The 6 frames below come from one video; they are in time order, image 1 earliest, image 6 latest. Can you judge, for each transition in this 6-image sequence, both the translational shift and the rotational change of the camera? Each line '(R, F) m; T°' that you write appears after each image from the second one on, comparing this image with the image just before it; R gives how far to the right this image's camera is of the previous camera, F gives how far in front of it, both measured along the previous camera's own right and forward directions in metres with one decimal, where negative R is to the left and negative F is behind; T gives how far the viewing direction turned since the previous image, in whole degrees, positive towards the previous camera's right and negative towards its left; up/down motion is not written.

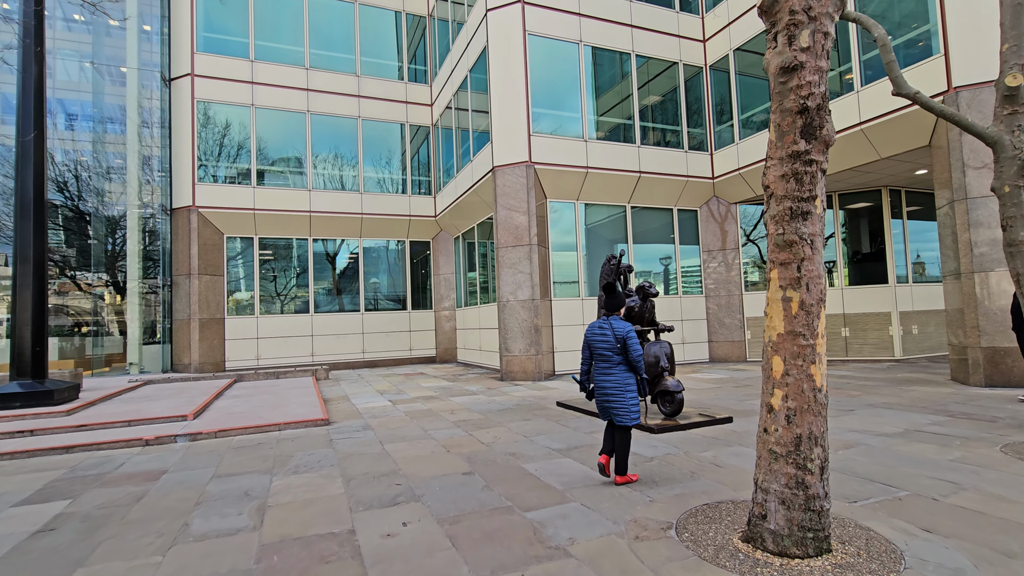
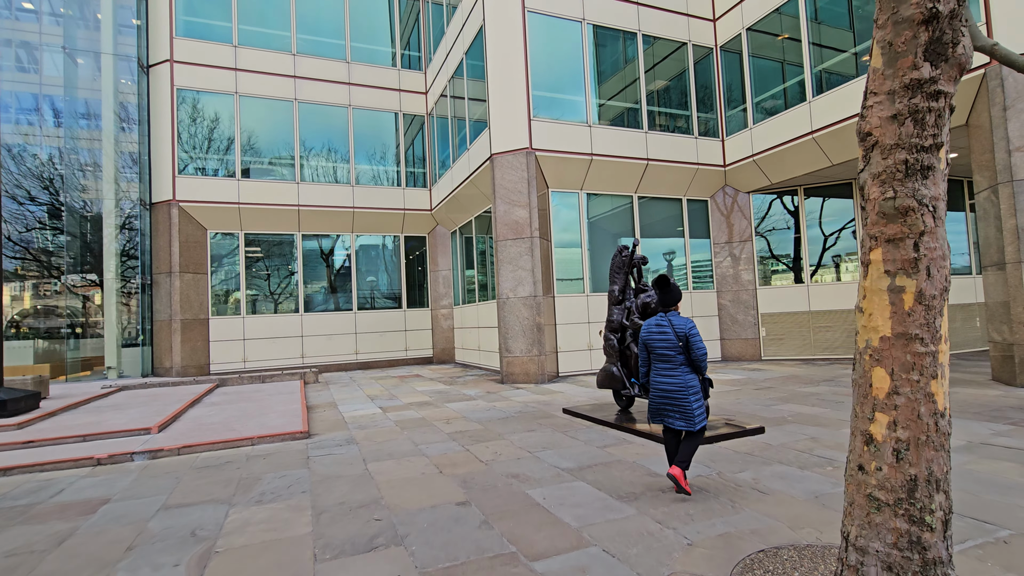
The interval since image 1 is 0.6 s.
(0.0, +0.8) m; 0°
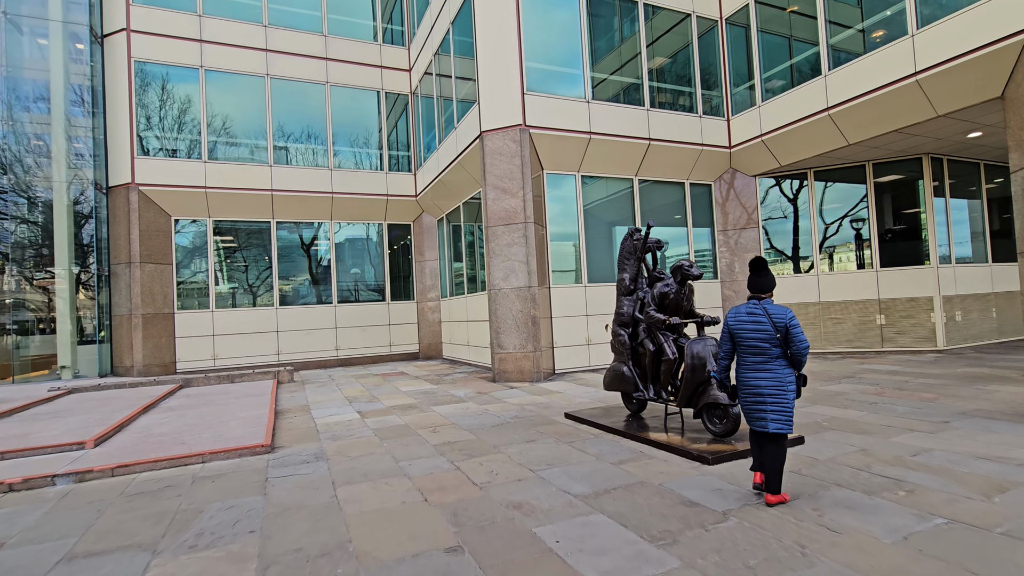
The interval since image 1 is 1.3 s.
(-0.1, +0.9) m; +1°
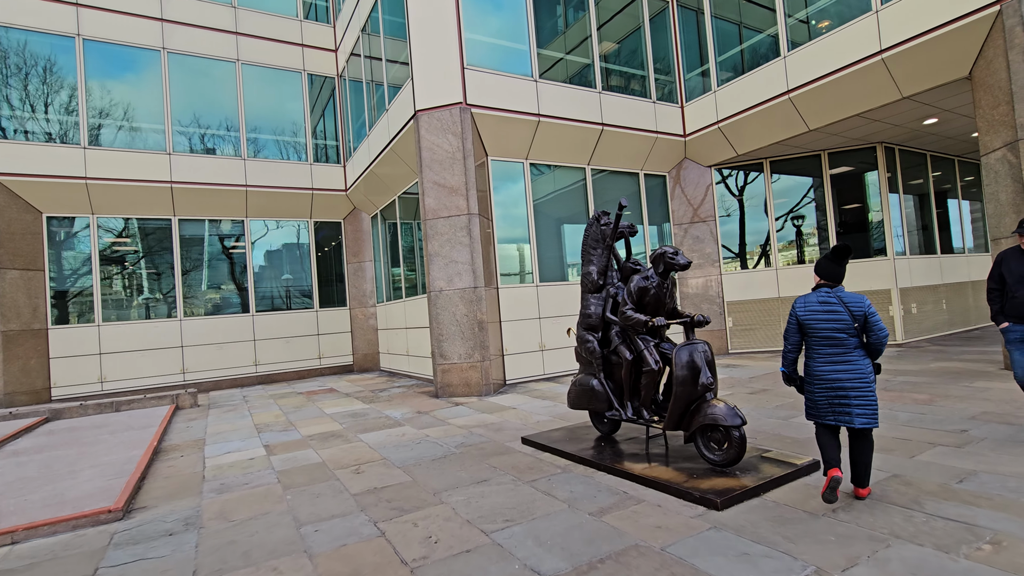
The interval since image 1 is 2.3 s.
(0.0, +1.2) m; +6°
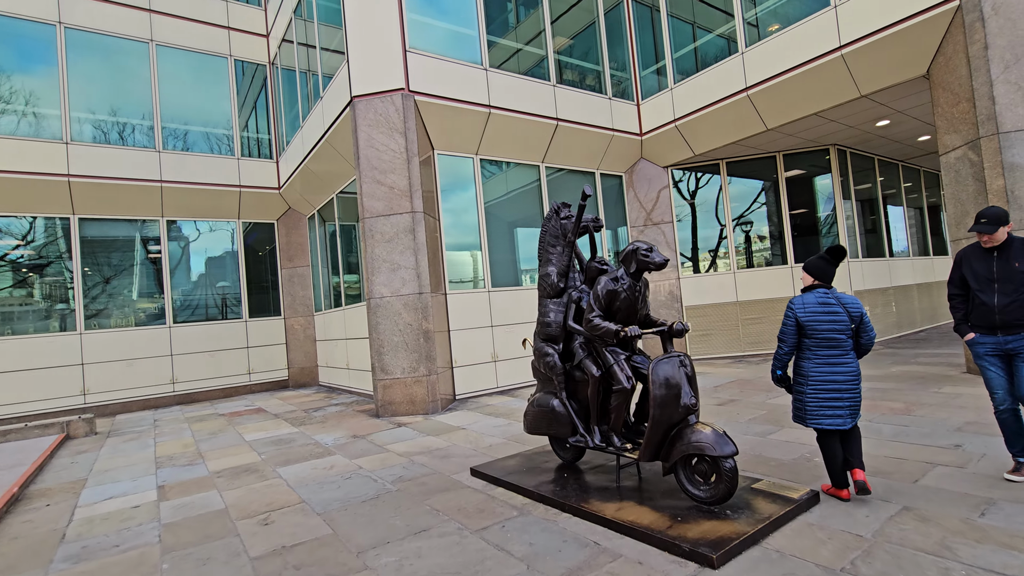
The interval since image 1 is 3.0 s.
(+0.1, +0.8) m; +5°
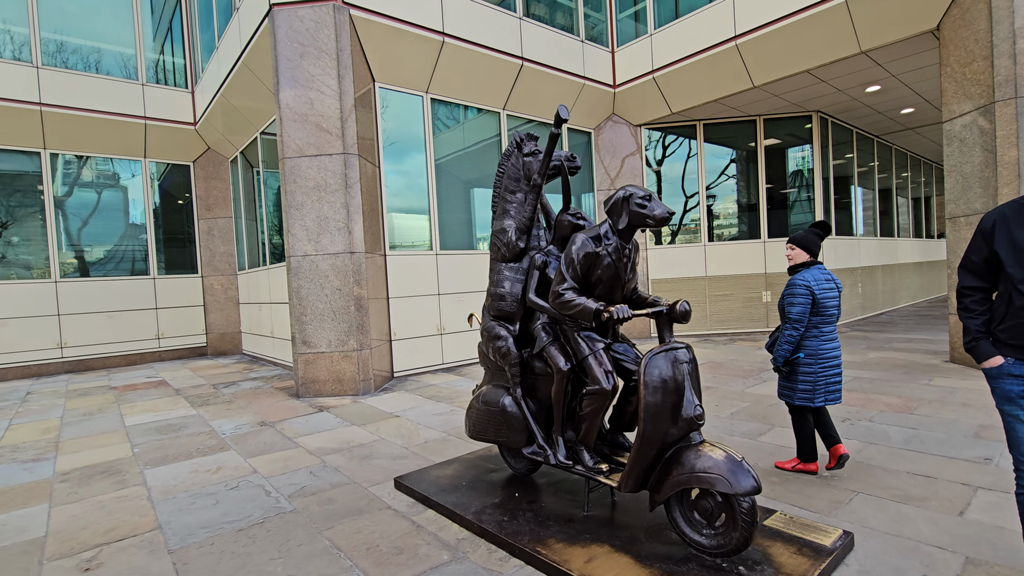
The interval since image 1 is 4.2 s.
(+0.1, +1.1) m; +5°
